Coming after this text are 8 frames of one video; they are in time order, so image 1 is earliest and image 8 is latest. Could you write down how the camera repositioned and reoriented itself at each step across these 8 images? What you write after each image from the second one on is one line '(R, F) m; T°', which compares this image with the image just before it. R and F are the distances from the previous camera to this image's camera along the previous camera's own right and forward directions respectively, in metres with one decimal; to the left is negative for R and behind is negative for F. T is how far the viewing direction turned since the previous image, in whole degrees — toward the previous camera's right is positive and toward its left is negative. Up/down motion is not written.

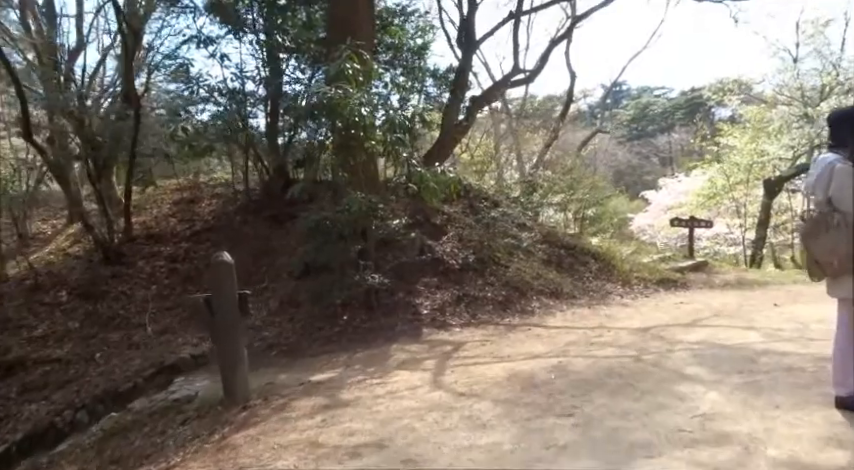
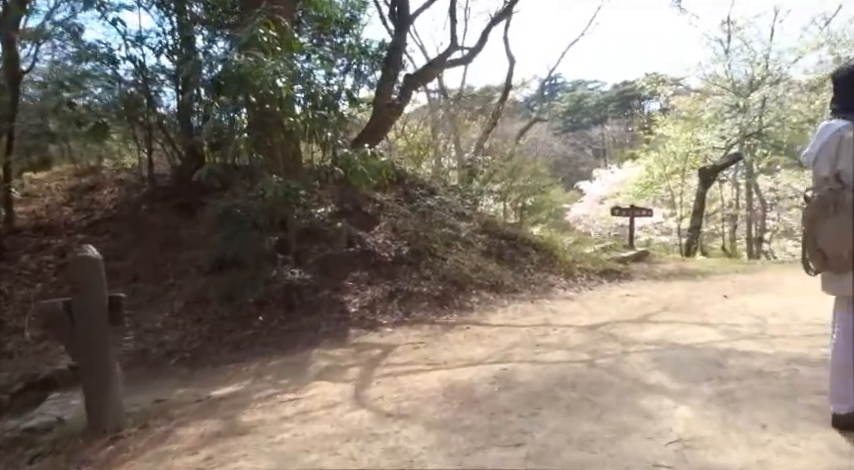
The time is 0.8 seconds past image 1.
(+0.1, +0.7) m; +6°
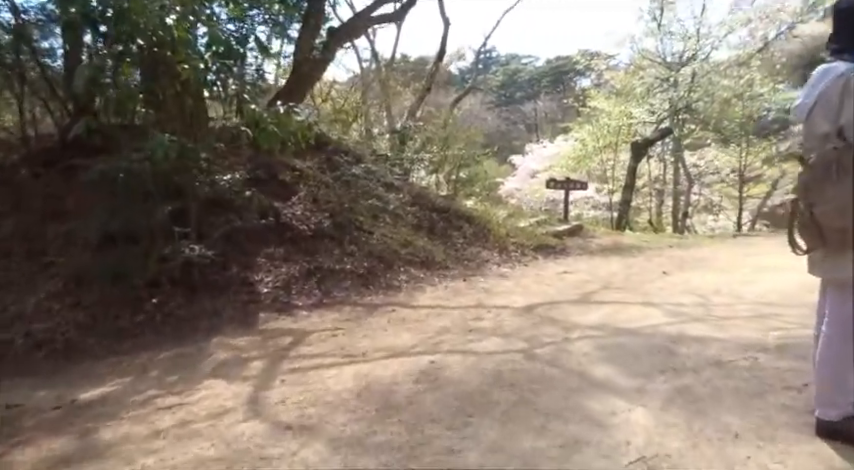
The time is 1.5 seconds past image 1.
(+0.1, +0.6) m; +6°
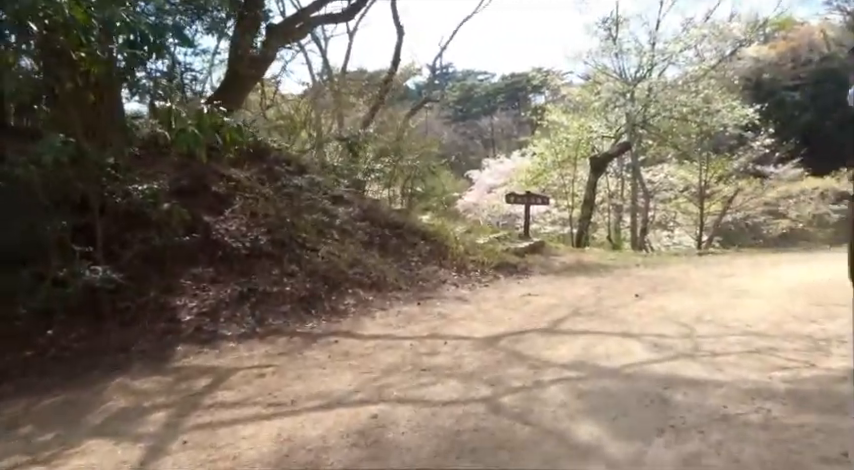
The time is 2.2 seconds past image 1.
(+0.1, +0.6) m; +4°
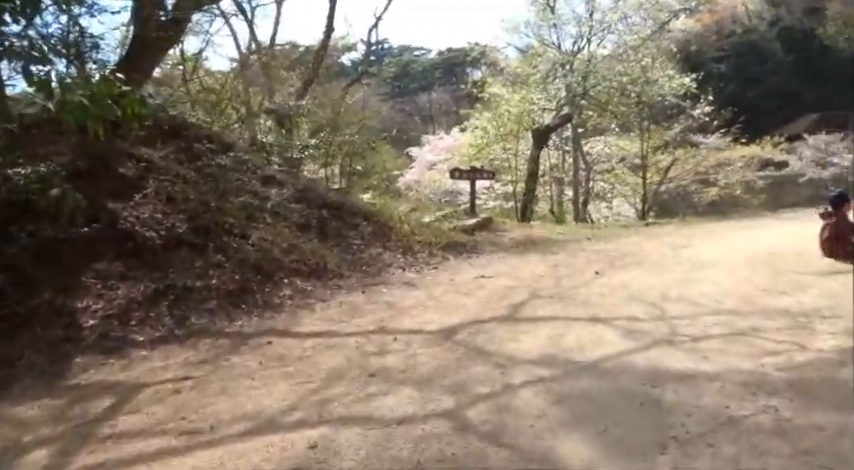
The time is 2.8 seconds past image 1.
(0.0, +0.5) m; +6°
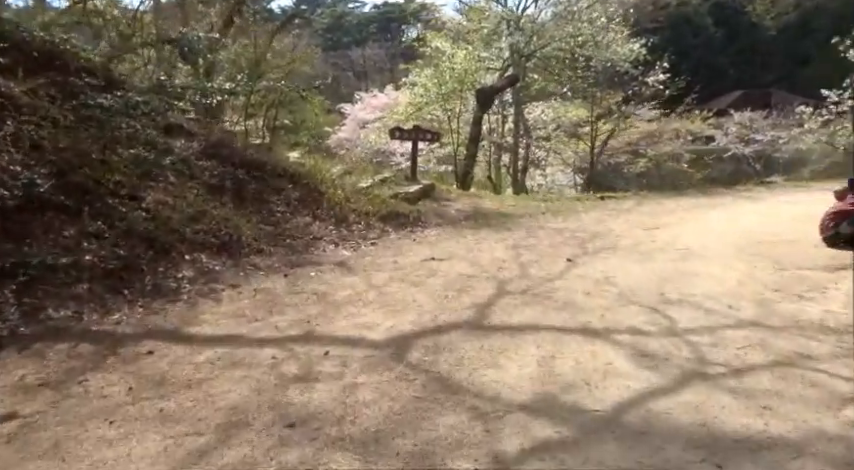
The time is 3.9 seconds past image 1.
(-0.1, +1.0) m; +7°
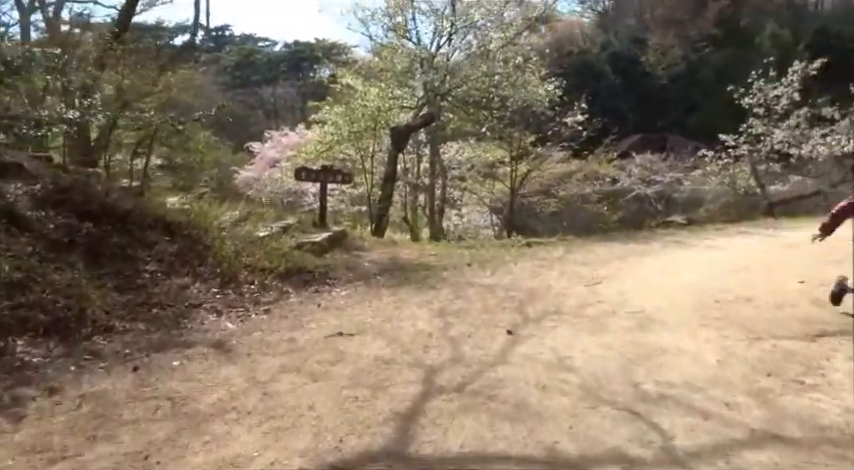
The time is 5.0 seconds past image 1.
(+0.1, +0.9) m; +8°
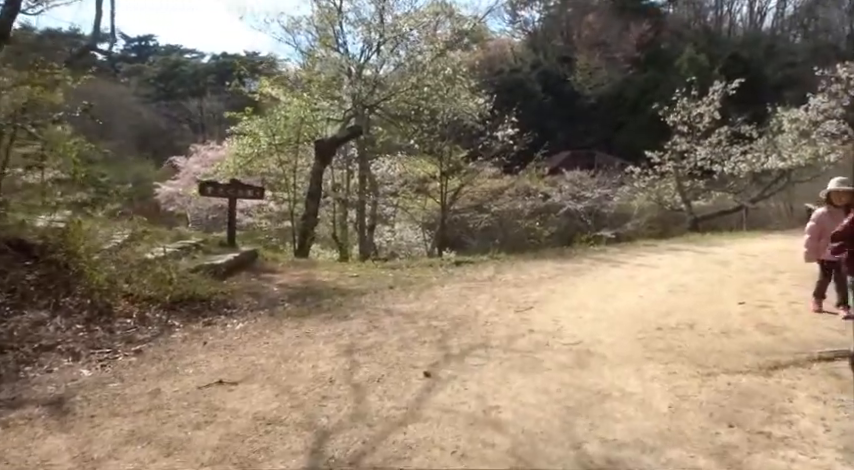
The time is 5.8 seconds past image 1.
(+0.2, +0.6) m; +6°
